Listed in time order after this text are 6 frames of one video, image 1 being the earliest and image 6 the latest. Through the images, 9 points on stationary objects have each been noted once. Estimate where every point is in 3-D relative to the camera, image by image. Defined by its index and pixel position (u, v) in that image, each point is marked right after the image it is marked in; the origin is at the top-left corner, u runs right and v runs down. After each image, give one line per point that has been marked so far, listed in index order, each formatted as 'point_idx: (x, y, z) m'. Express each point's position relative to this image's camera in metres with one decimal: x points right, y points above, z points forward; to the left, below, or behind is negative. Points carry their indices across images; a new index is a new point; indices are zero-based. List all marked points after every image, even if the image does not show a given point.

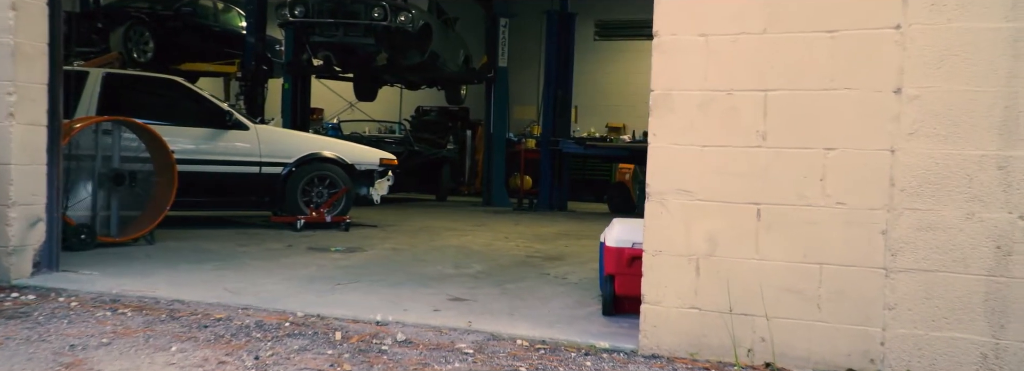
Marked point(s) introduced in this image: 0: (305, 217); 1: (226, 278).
0: (-1.8, -0.3, +6.6) m
1: (-1.5, -0.5, +4.0) m
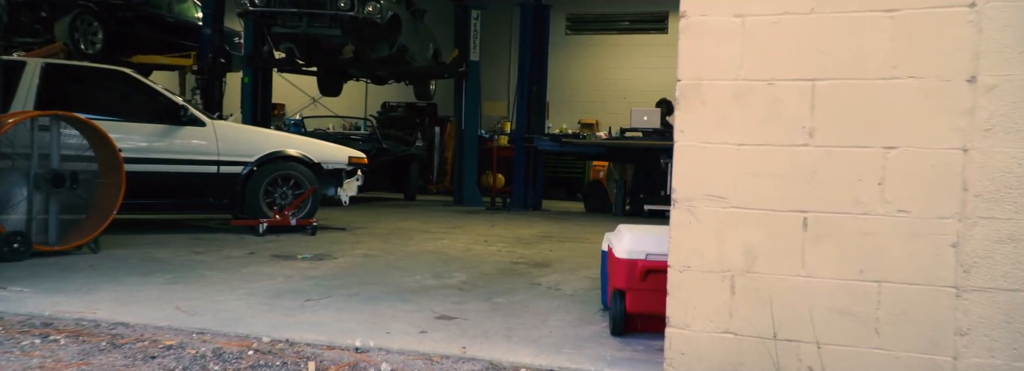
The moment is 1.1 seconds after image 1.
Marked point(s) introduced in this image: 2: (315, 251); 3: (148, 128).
0: (-2.0, -0.3, +6.1) m
1: (-1.6, -0.5, +3.6) m
2: (-1.4, -0.5, +5.2) m
3: (-2.8, +0.5, +5.8) m
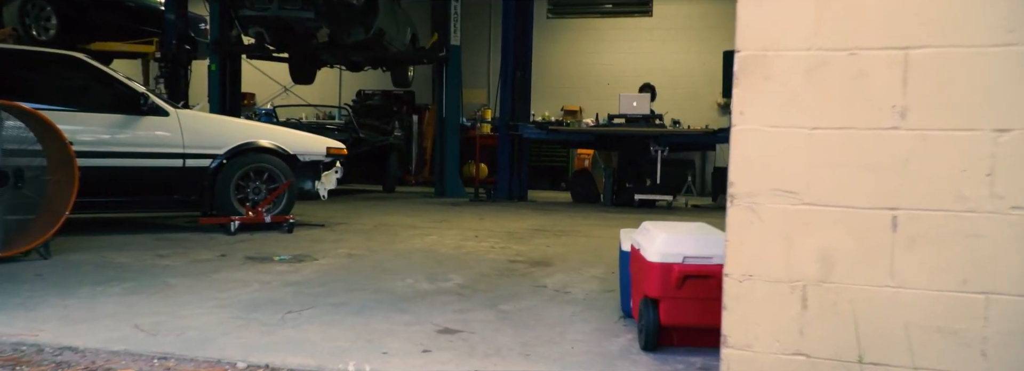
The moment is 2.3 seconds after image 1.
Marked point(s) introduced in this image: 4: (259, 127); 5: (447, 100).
0: (-2.0, -0.2, +5.6) m
1: (-1.6, -0.5, +3.1) m
2: (-1.4, -0.4, +4.8) m
3: (-2.9, +0.5, +5.3) m
4: (-2.0, +0.5, +5.9) m
5: (-0.9, +1.2, +10.2) m
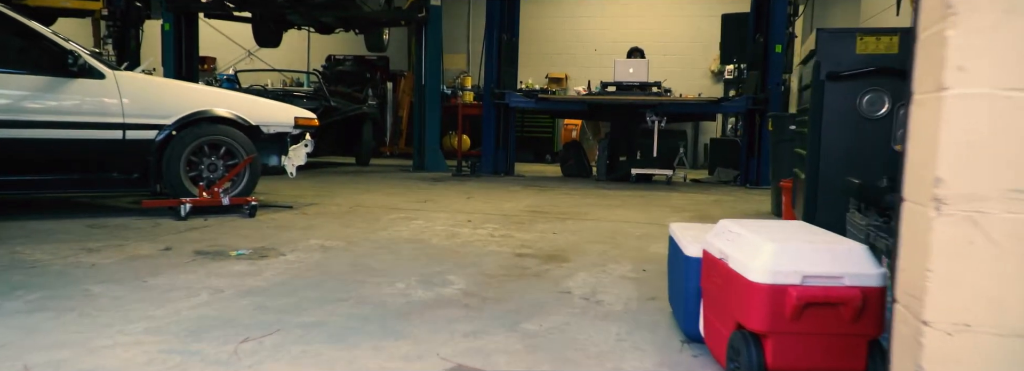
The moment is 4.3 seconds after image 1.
0: (-2.0, -0.1, +4.8) m
1: (-1.5, -0.5, +2.3) m
2: (-1.4, -0.3, +4.0) m
3: (-2.8, +0.6, +4.4) m
4: (-2.0, +0.6, +5.0) m
5: (-1.1, +1.5, +9.3) m
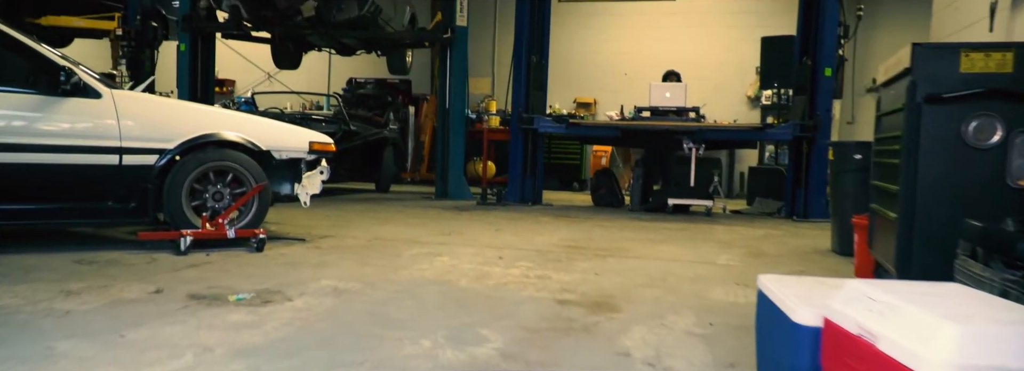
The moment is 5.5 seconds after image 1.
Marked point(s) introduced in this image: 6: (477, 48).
0: (-1.8, -0.3, +4.3) m
1: (-1.3, -0.6, +1.8) m
2: (-1.2, -0.5, +3.5) m
3: (-2.6, +0.5, +3.9) m
4: (-1.8, +0.4, +4.6) m
5: (-0.7, +1.2, +8.9) m
6: (-0.6, +2.2, +11.7) m
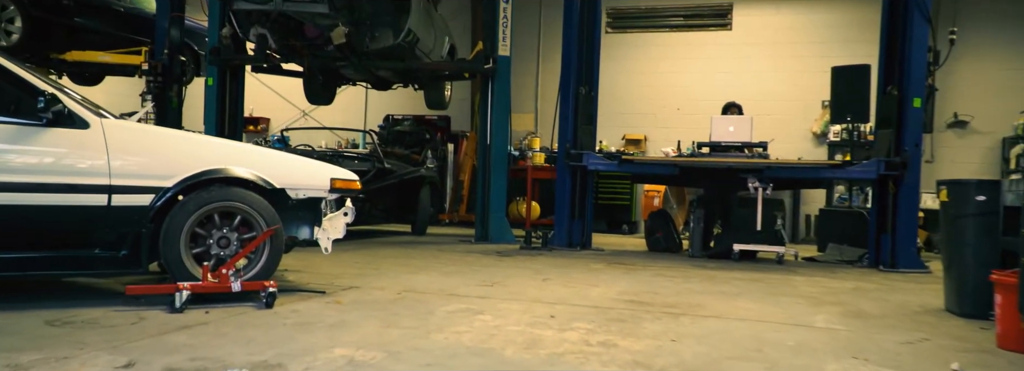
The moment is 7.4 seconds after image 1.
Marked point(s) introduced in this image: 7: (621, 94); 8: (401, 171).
0: (-1.6, -0.5, +3.6) m
1: (-1.2, -0.6, +1.1) m
2: (-1.0, -0.6, +2.8) m
3: (-2.4, +0.3, +3.4) m
4: (-1.5, +0.2, +4.0) m
5: (-0.2, +0.7, +8.2) m
6: (+0.1, +1.5, +11.1) m
7: (+1.6, +1.4, +11.3) m
8: (-1.2, +0.2, +8.0) m
